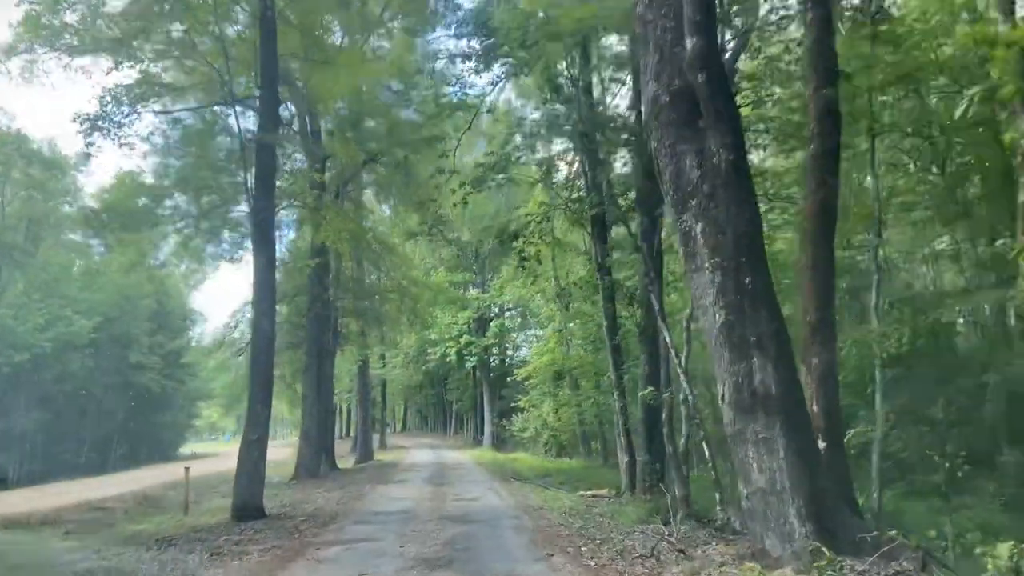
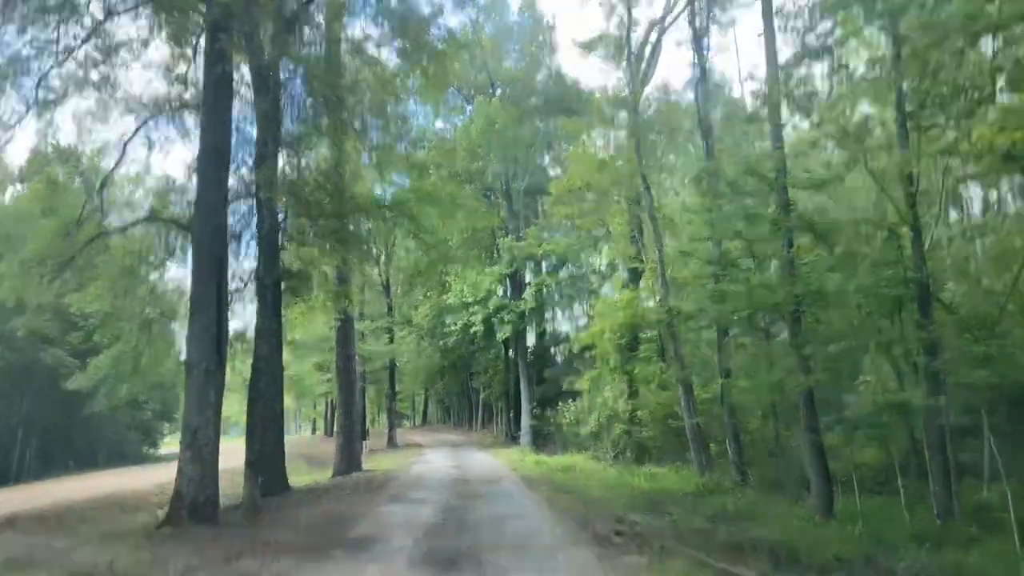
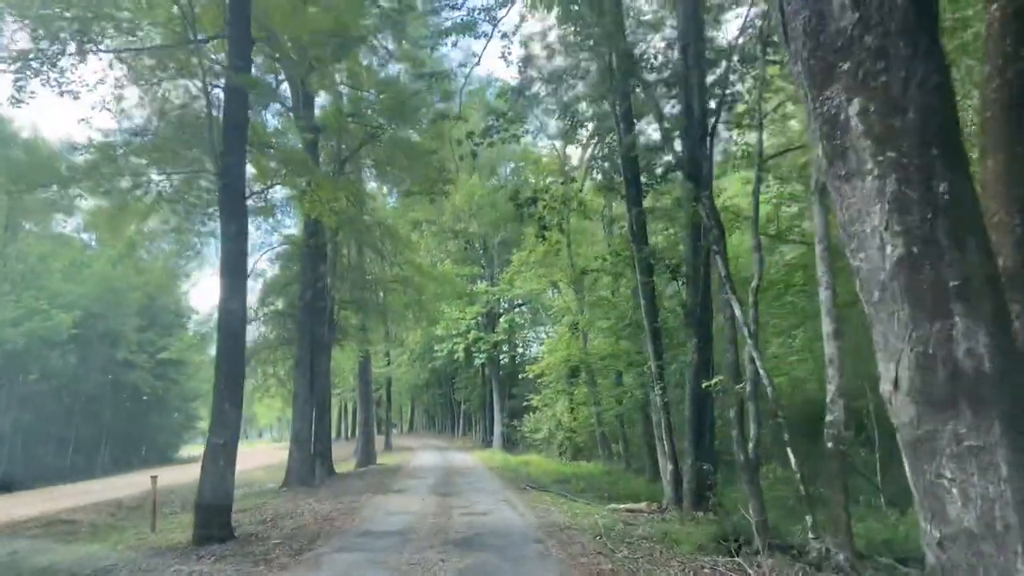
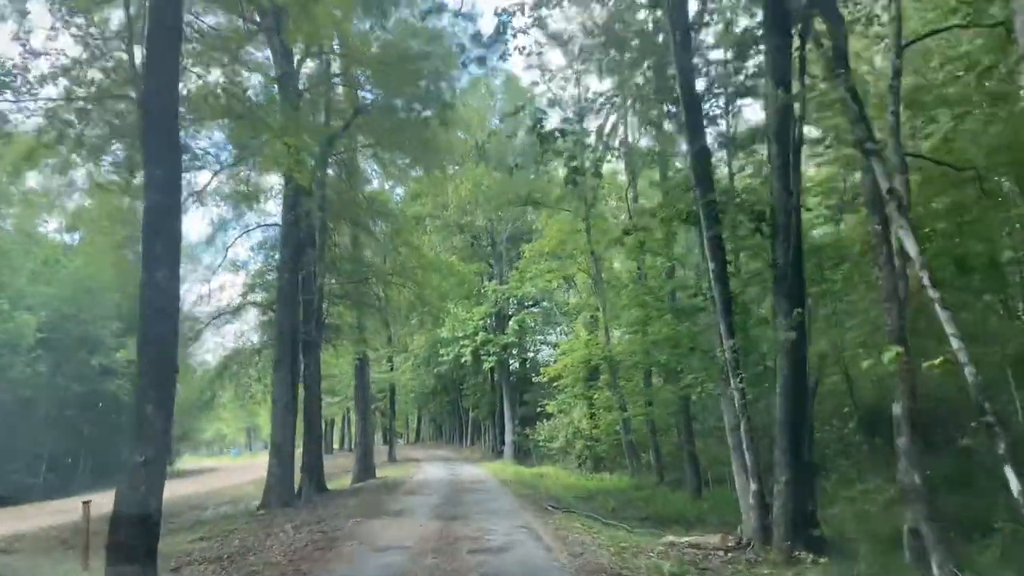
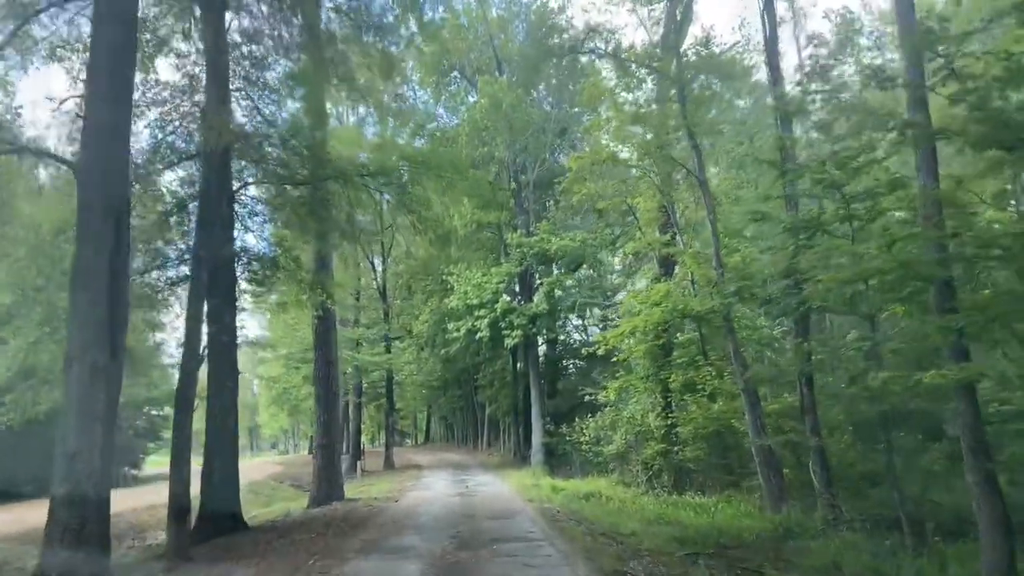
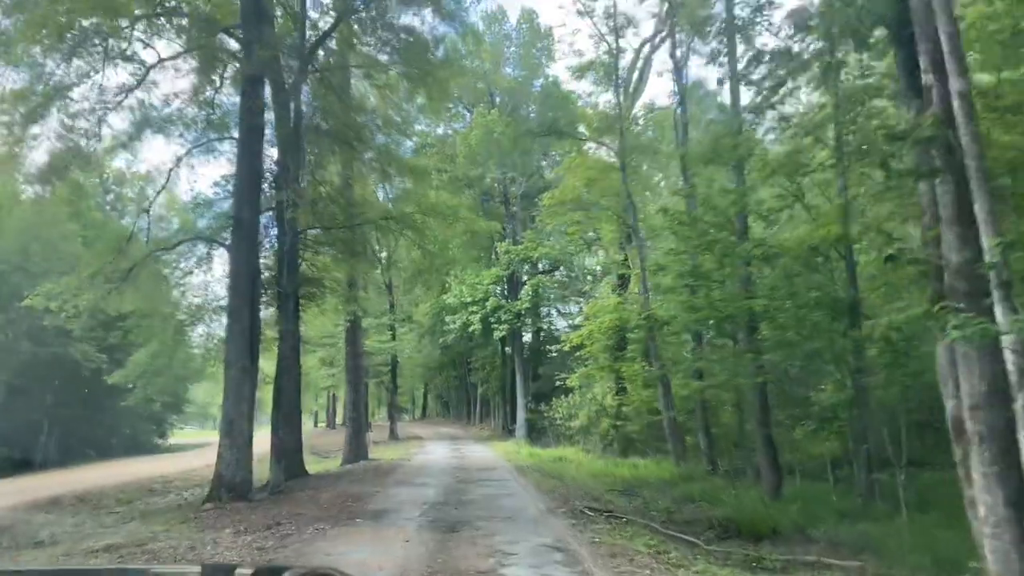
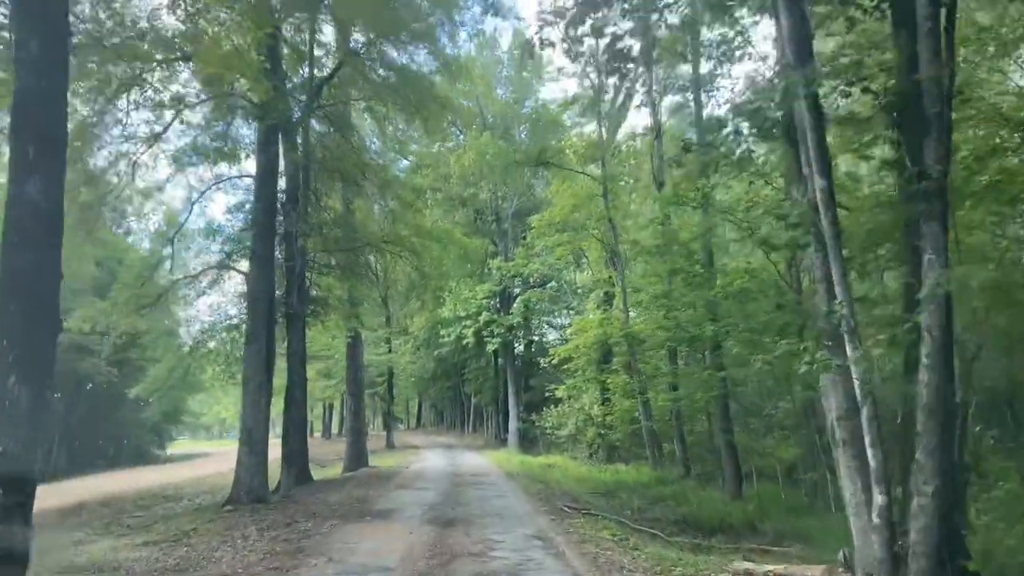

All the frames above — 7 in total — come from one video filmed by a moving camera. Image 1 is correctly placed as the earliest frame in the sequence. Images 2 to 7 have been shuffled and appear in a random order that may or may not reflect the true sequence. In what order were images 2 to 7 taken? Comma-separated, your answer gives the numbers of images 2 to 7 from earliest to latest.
3, 4, 7, 6, 2, 5
